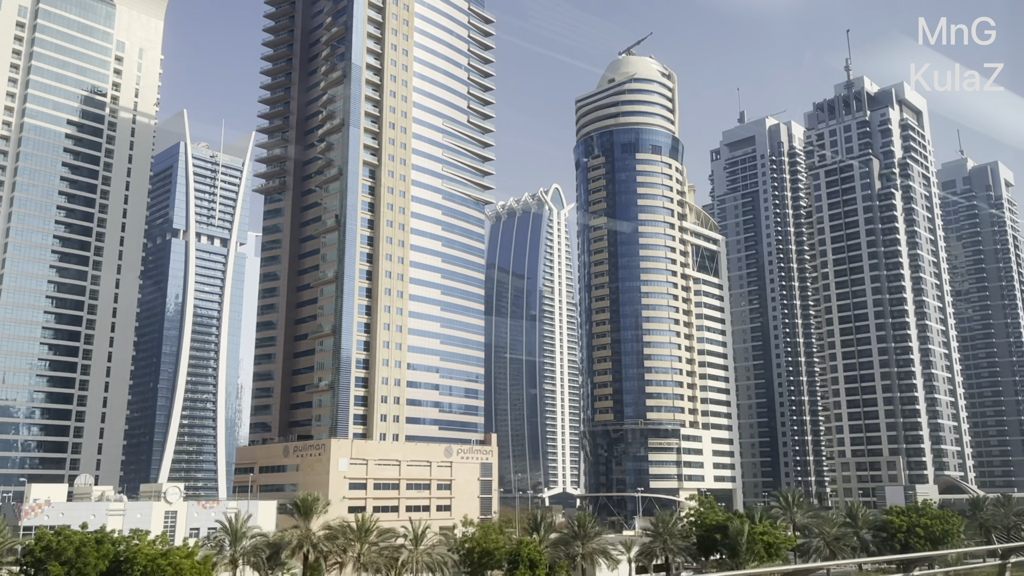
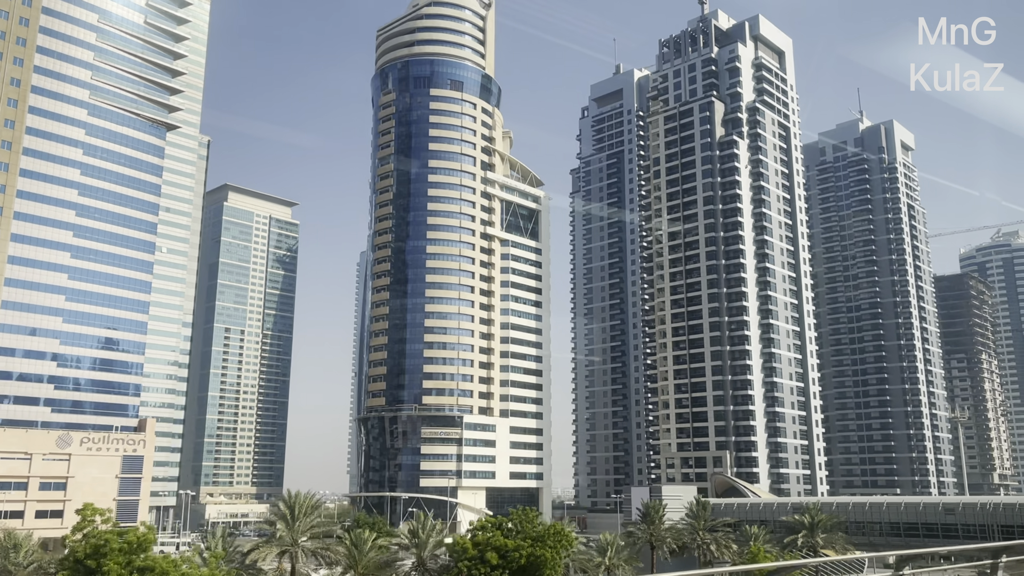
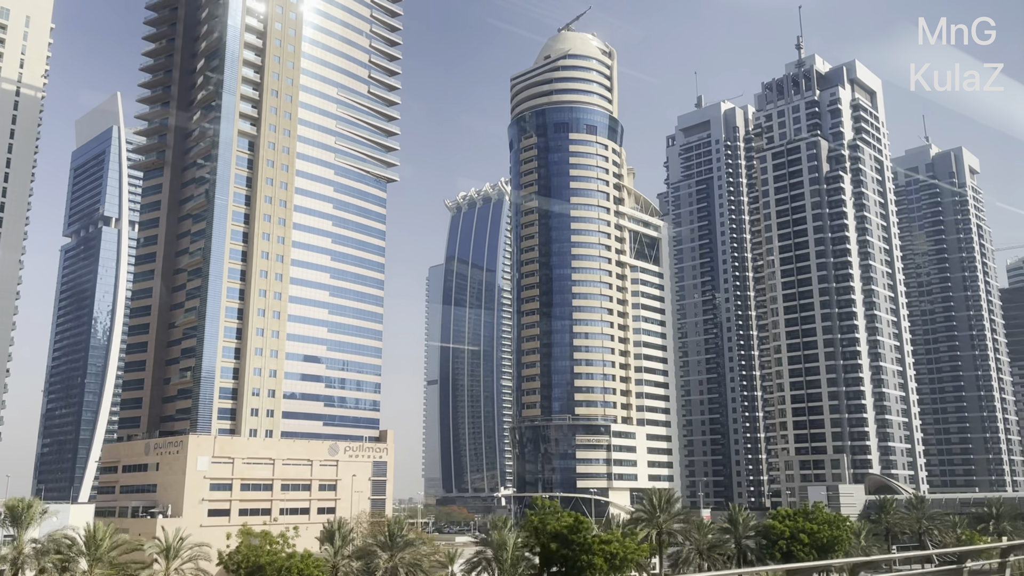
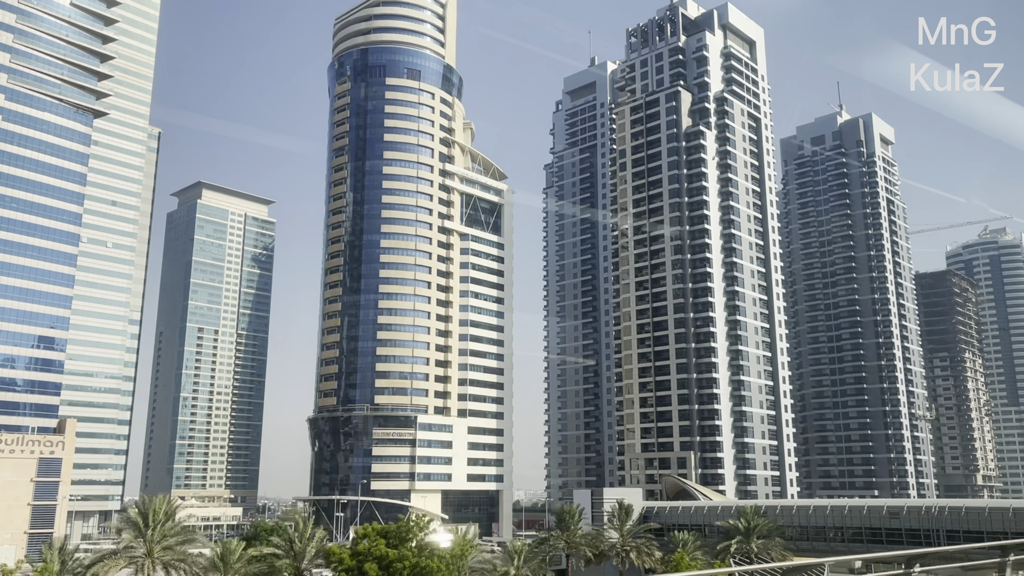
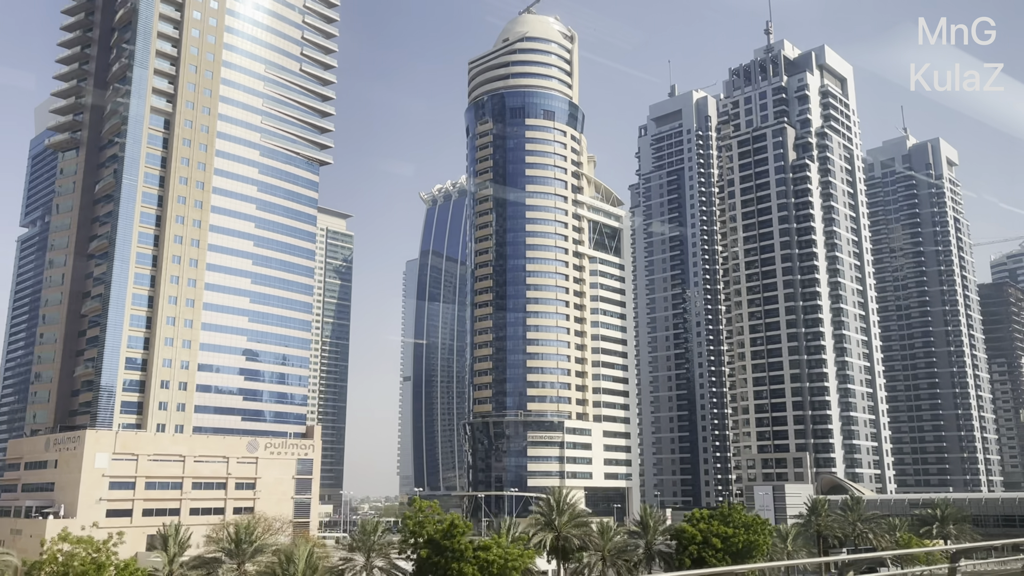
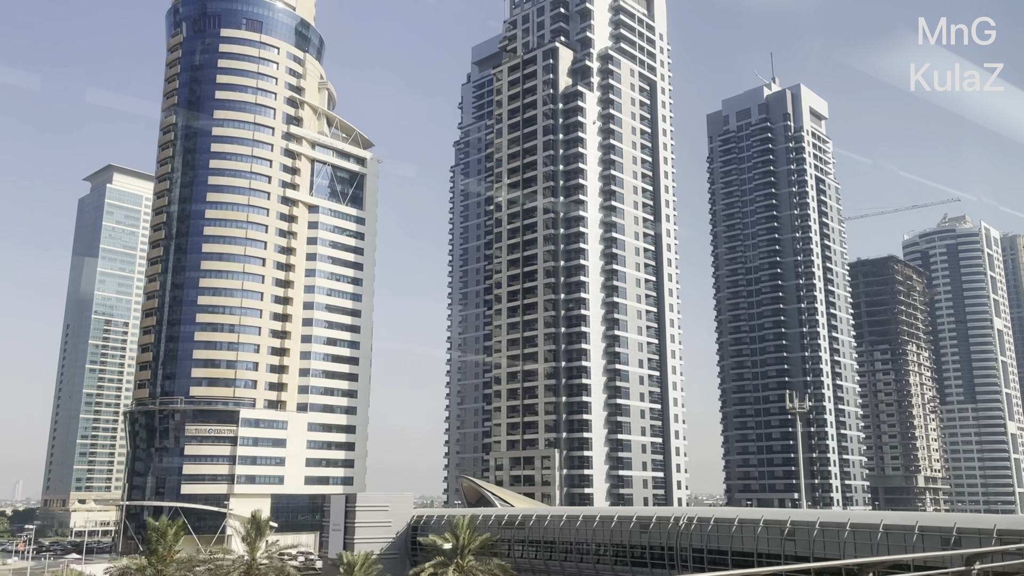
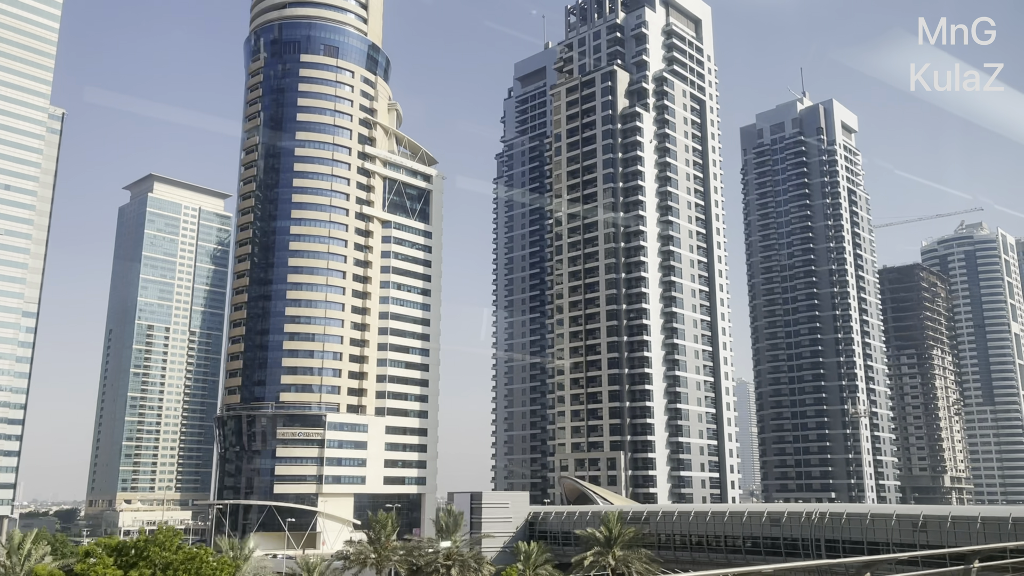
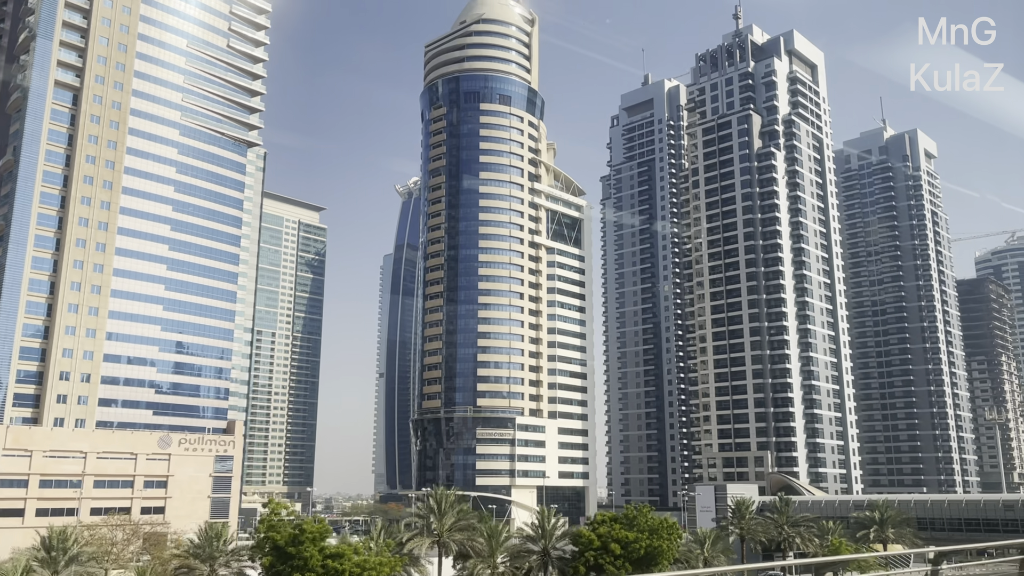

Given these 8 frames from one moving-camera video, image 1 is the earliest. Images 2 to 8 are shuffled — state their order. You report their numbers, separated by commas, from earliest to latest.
3, 5, 8, 2, 4, 7, 6
